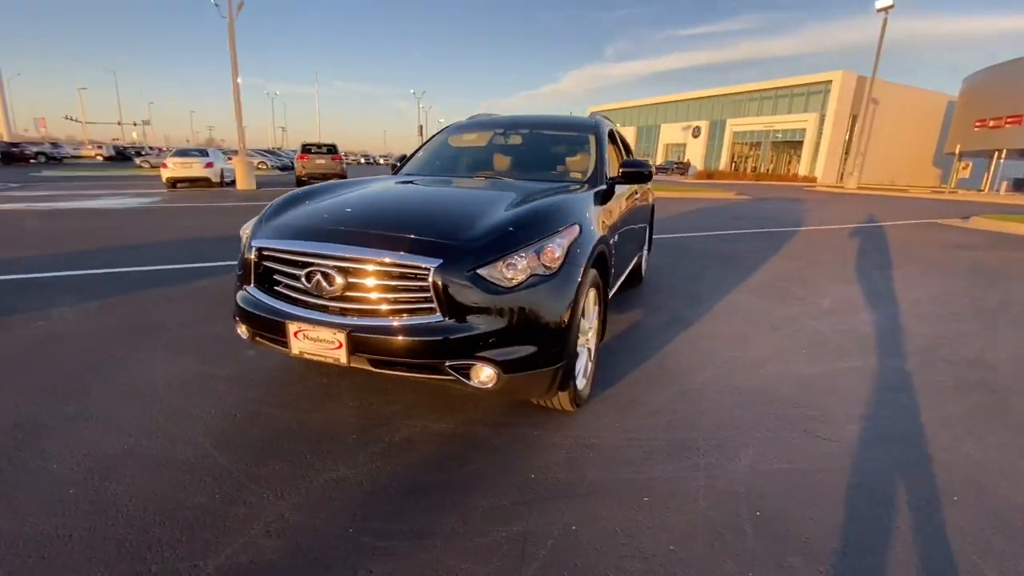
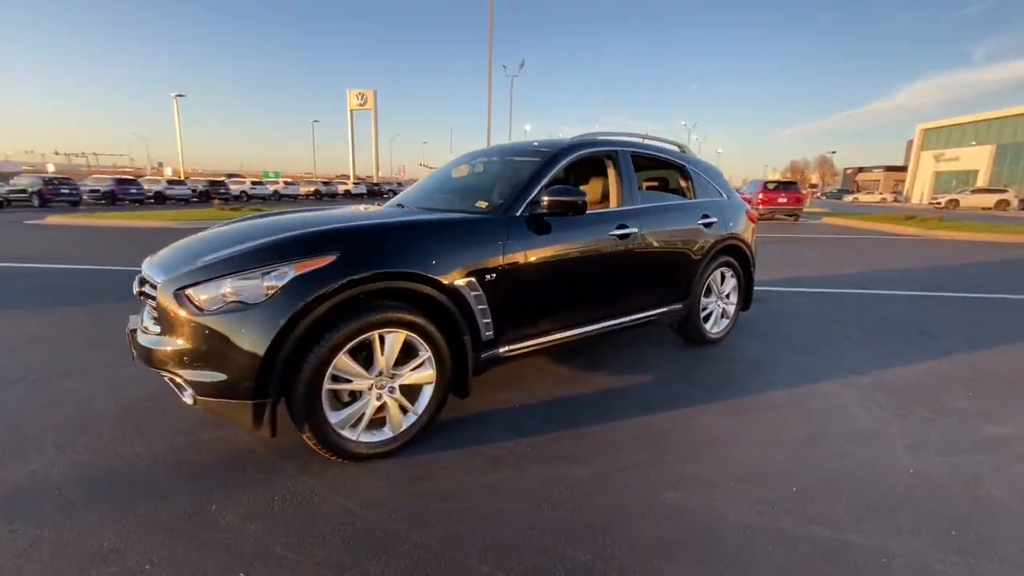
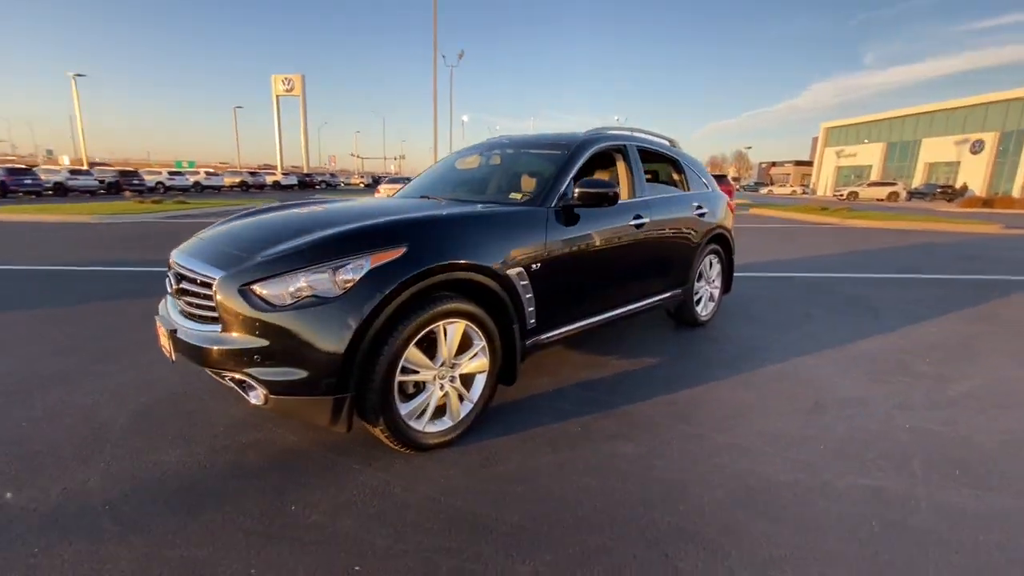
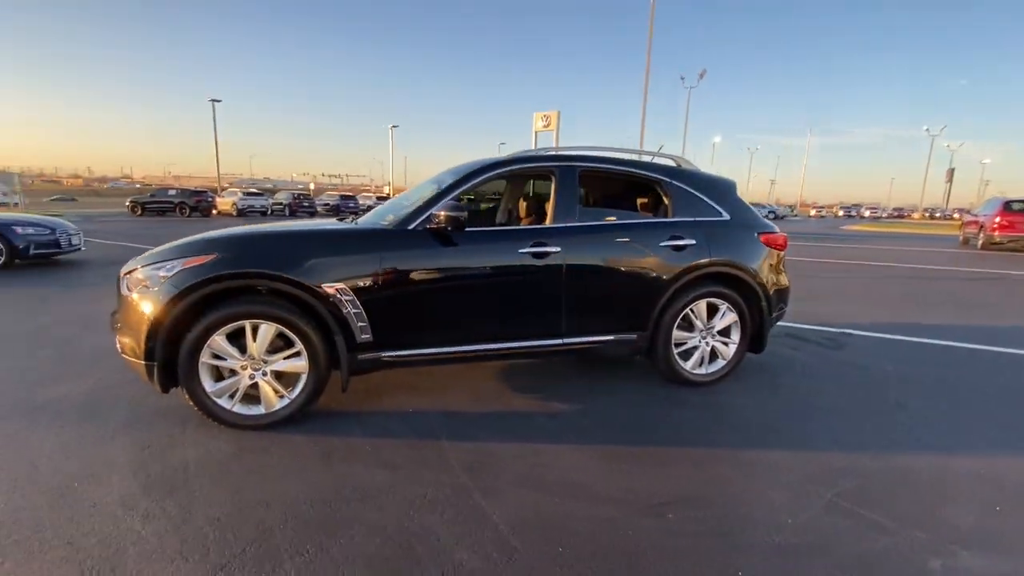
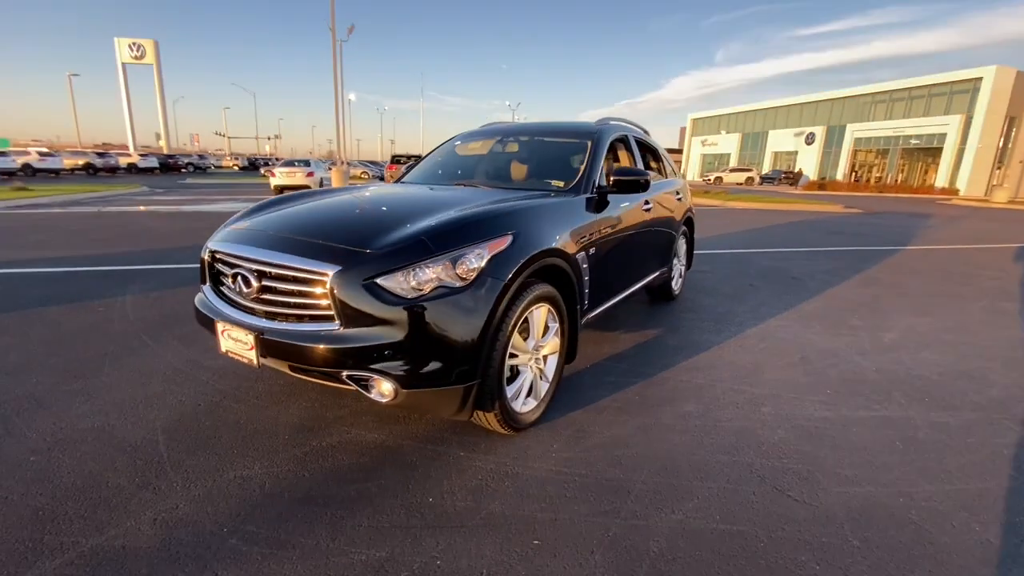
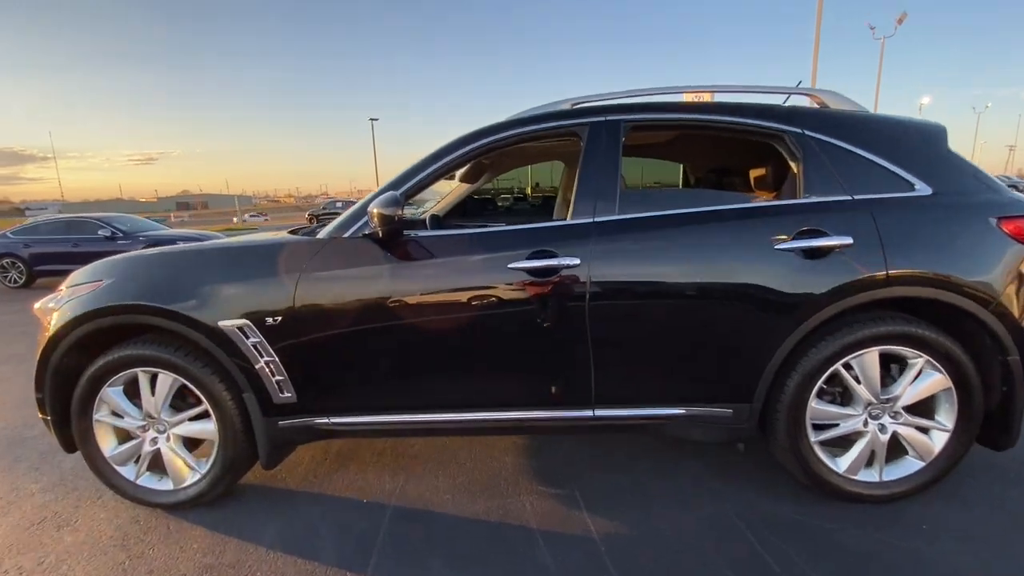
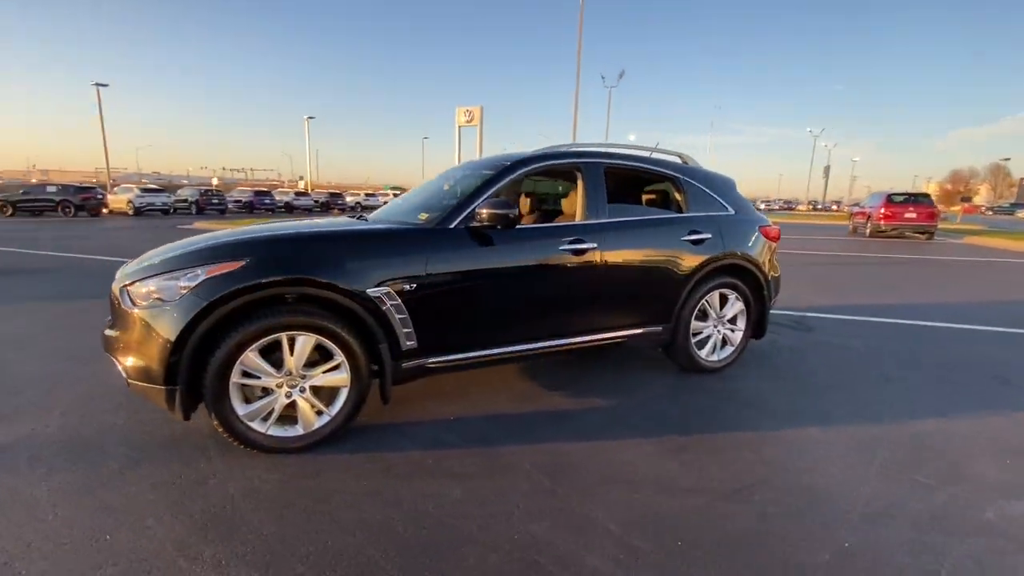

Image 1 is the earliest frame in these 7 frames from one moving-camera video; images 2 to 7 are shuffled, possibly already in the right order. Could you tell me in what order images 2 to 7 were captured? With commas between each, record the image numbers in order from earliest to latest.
5, 3, 2, 7, 4, 6
